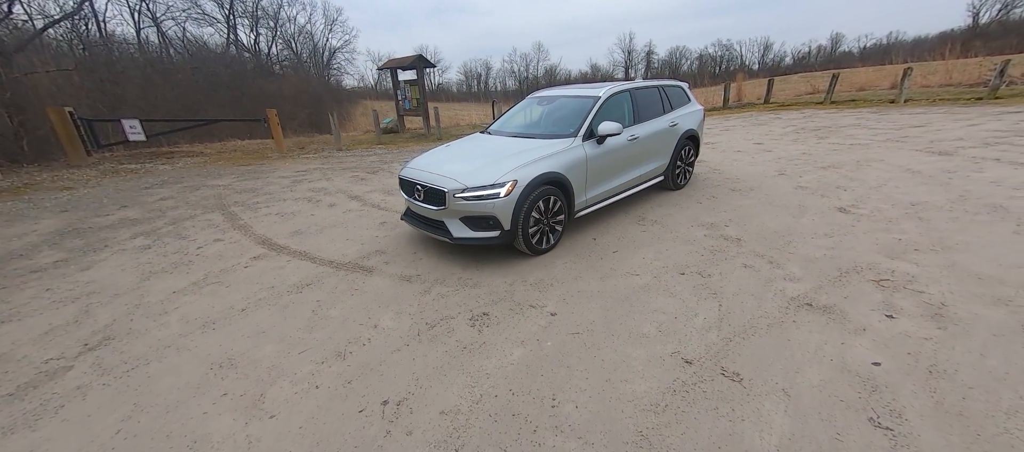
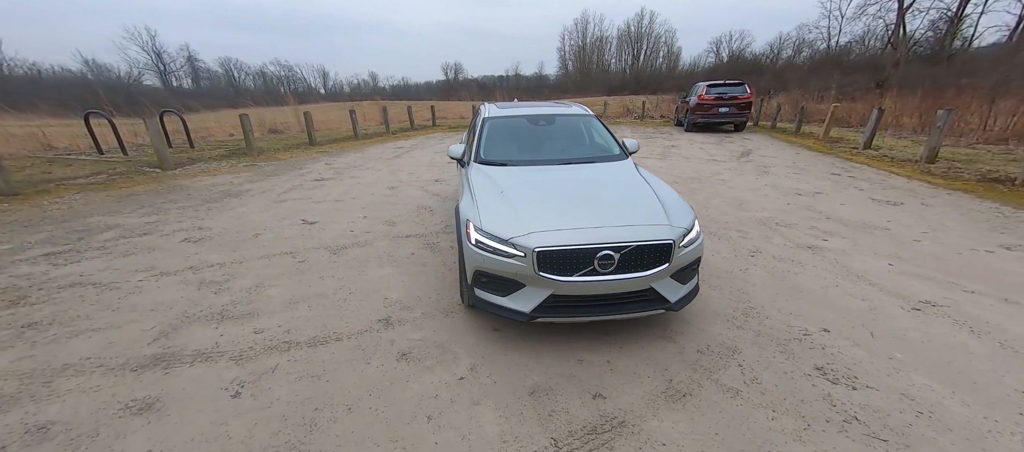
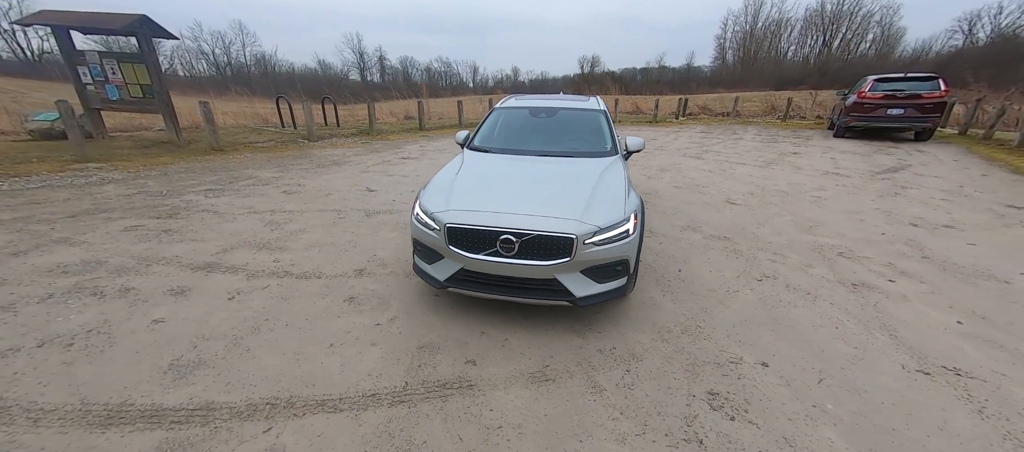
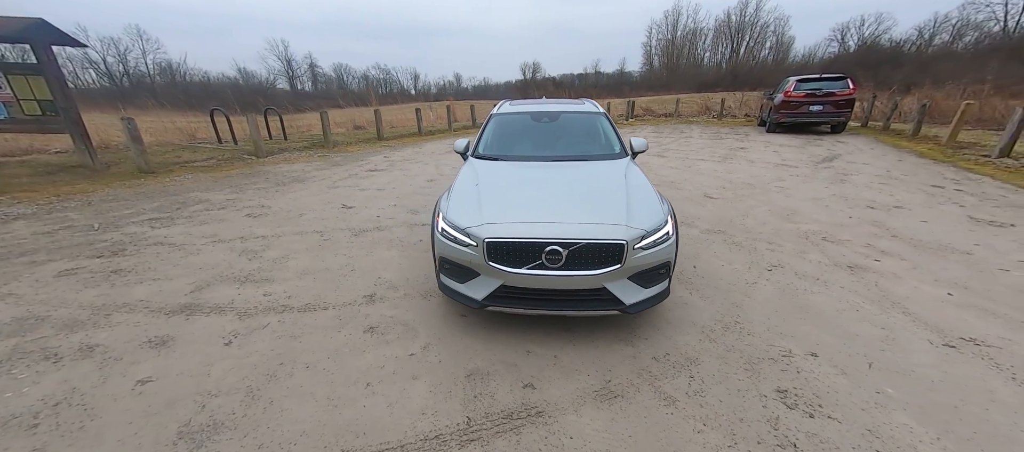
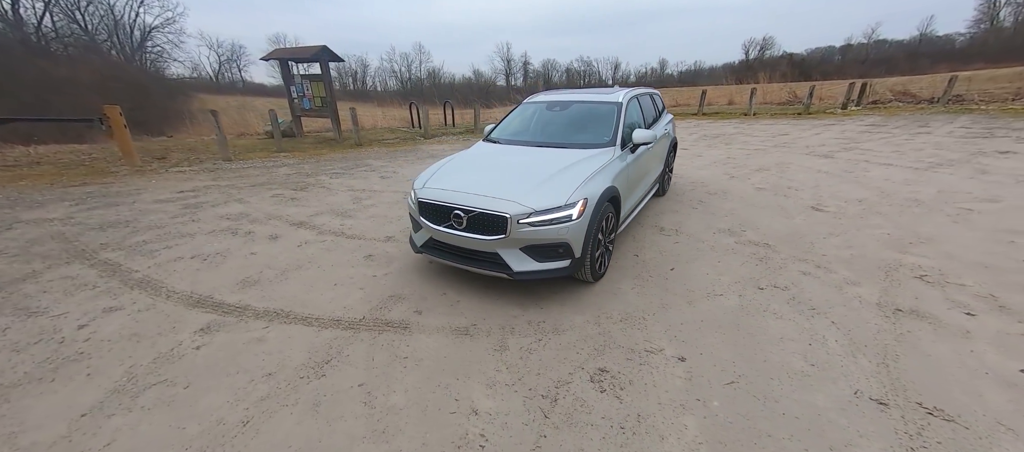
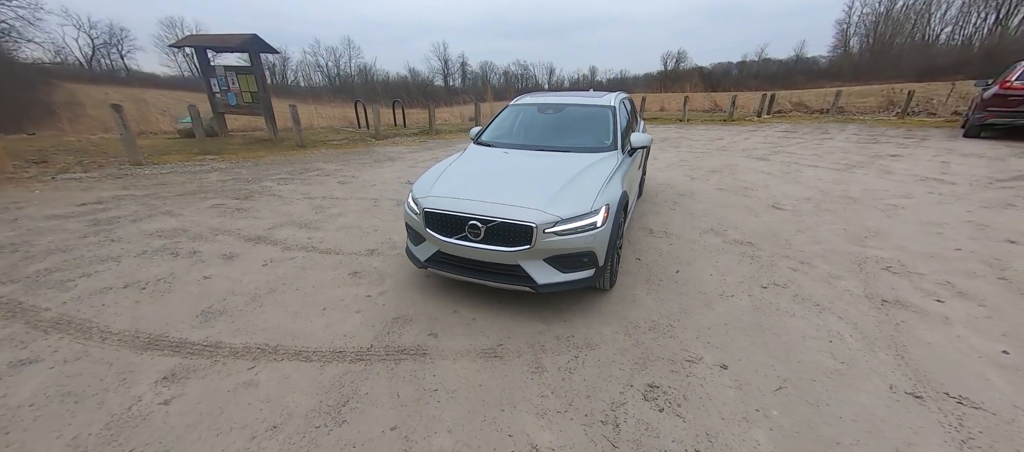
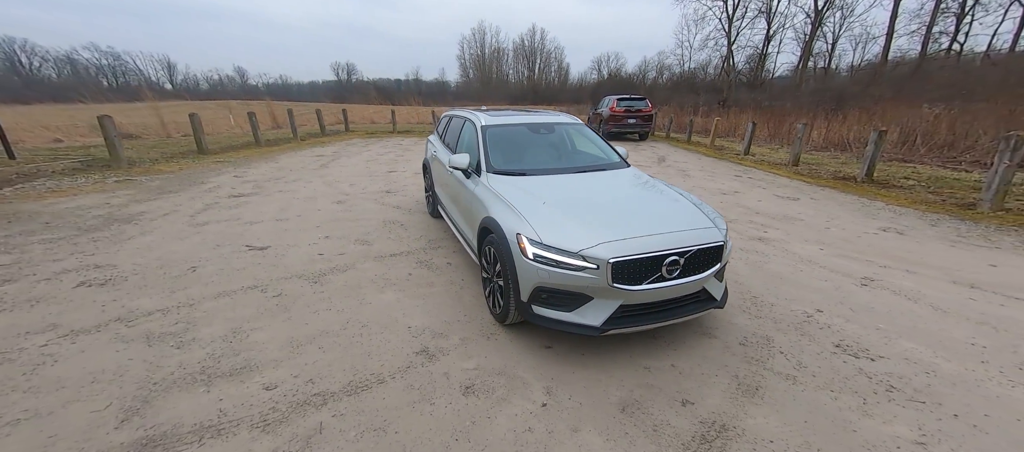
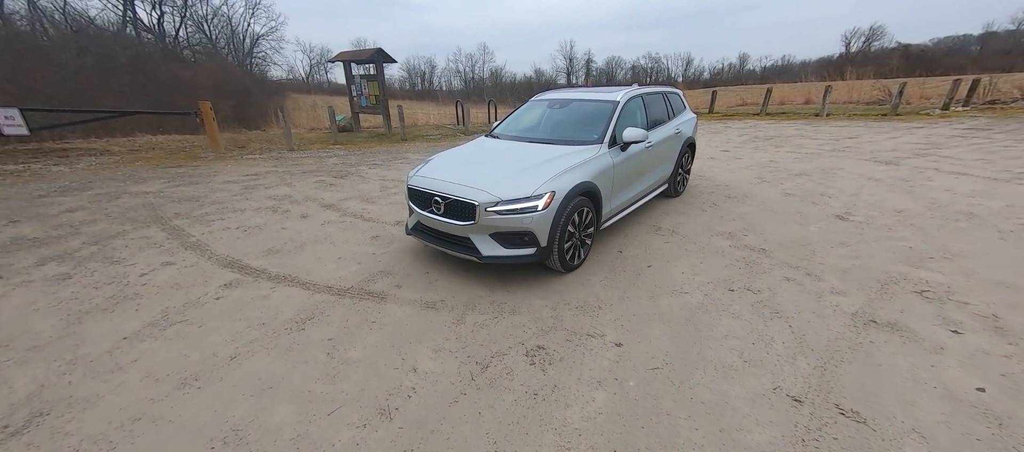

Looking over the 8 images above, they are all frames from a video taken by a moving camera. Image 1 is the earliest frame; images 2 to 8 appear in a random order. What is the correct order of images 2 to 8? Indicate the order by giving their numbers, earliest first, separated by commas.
8, 5, 6, 3, 4, 2, 7
